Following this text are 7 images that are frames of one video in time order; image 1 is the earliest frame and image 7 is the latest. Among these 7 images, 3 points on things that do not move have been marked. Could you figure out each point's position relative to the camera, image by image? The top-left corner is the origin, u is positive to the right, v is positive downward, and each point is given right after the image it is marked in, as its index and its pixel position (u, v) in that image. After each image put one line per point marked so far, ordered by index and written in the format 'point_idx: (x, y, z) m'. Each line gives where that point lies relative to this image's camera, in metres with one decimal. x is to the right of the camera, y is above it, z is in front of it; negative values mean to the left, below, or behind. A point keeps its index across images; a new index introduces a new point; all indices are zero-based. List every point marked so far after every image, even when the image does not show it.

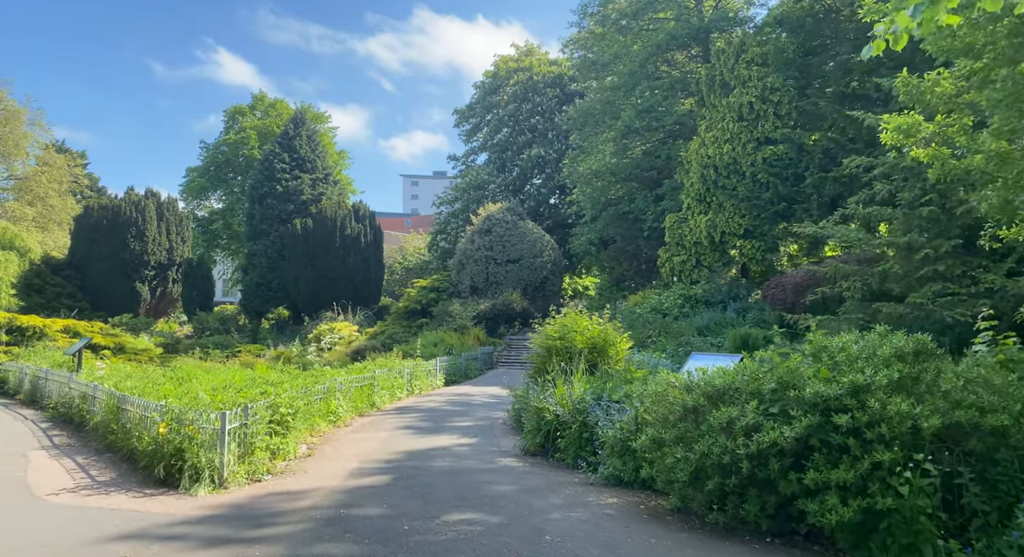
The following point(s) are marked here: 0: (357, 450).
0: (-1.8, -2.0, +7.8) m
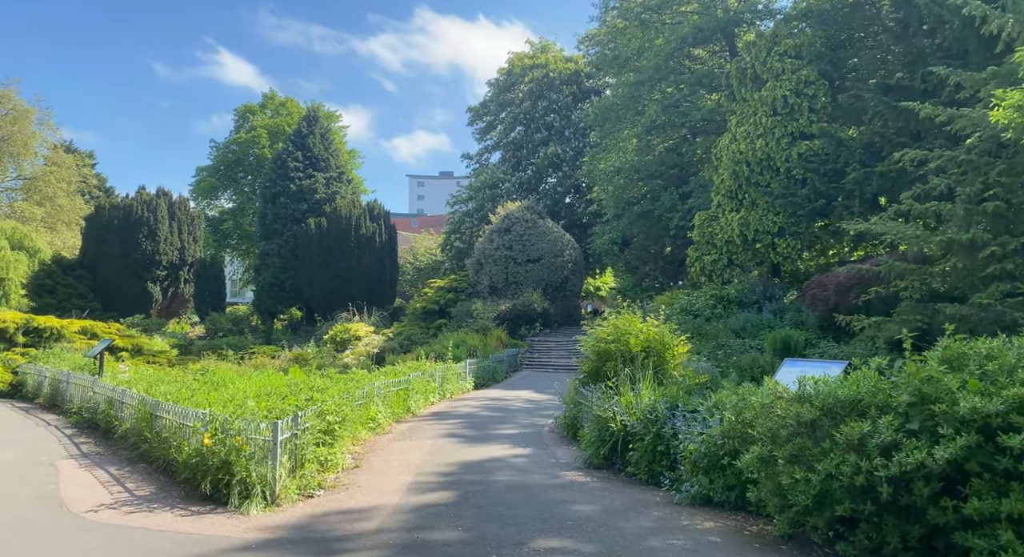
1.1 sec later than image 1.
0: (-1.2, -2.0, +7.3) m
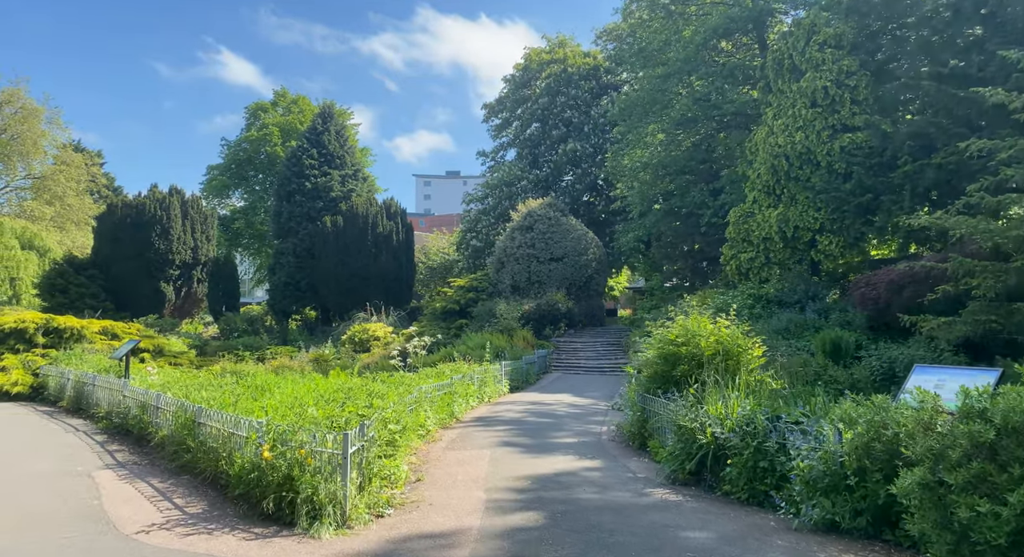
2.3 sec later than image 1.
0: (-0.5, -2.0, +6.8) m
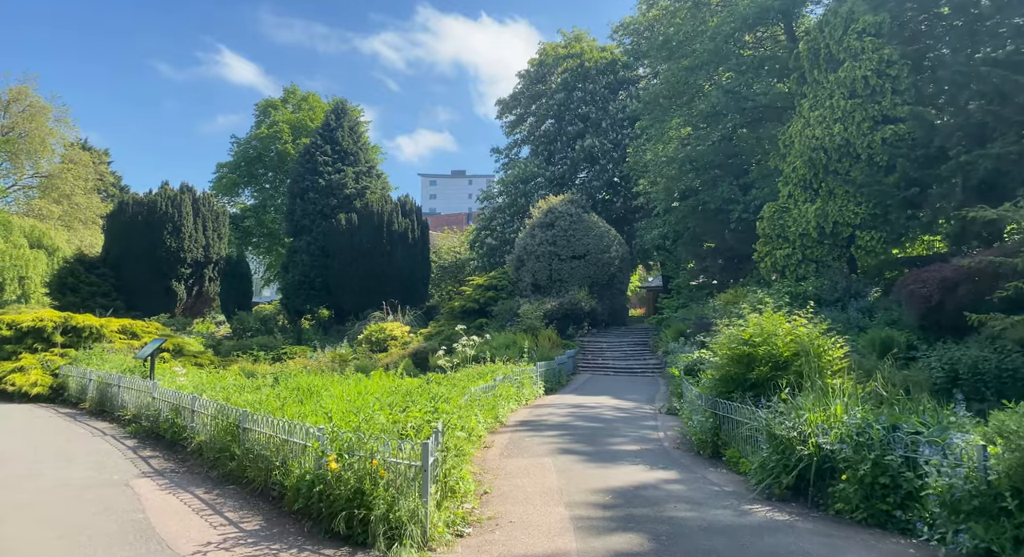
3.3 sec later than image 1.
0: (+0.2, -1.9, +6.3) m
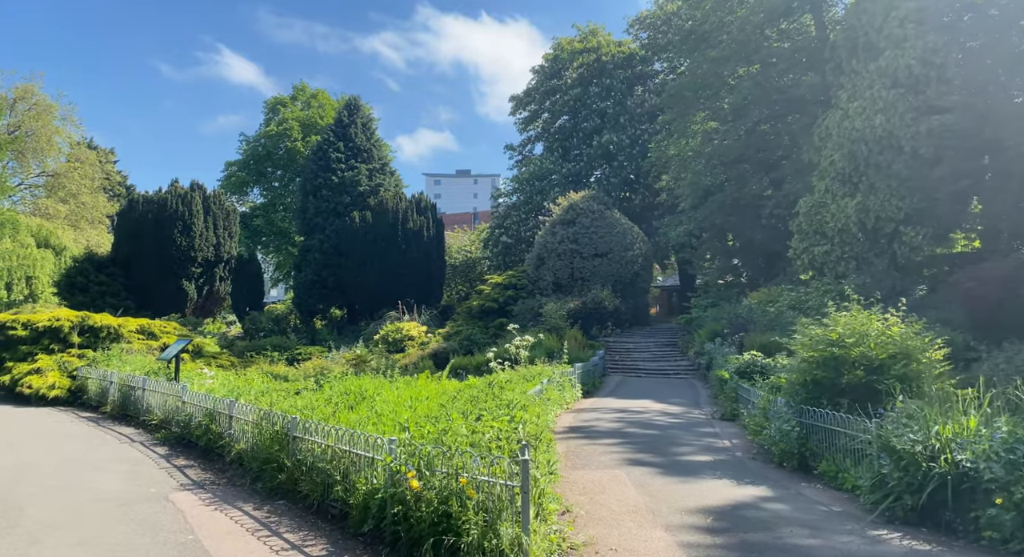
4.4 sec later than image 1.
0: (+0.9, -1.9, +5.7) m
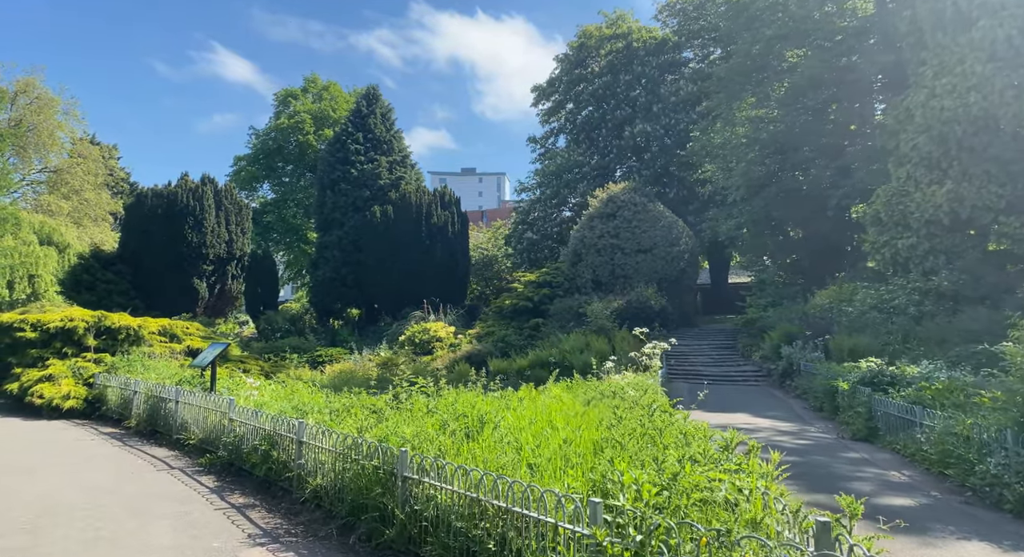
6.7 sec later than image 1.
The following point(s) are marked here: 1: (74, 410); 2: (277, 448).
0: (+2.2, -1.8, +4.1) m
1: (-7.2, -2.2, +11.2) m
2: (-2.3, -1.6, +6.5) m
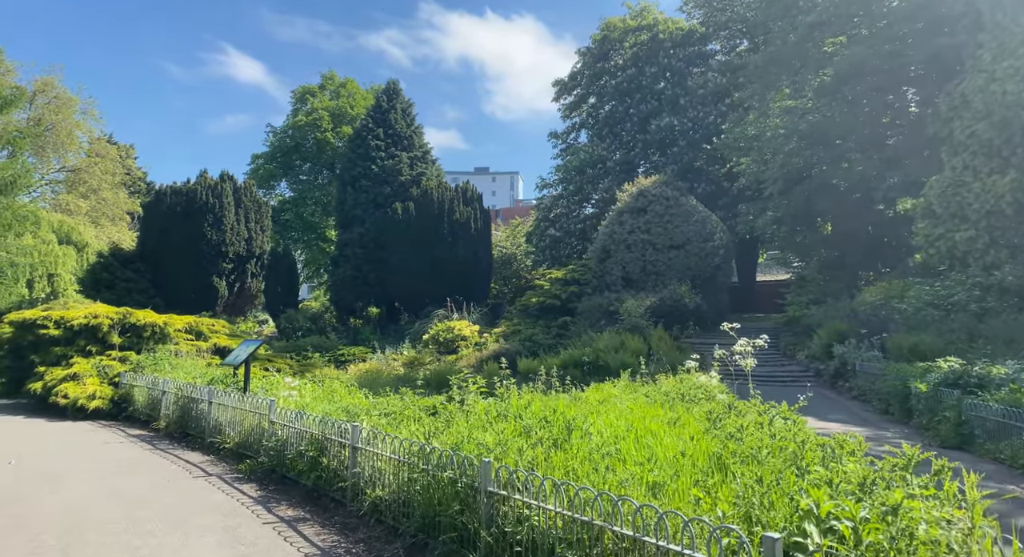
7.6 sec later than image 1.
0: (+2.8, -1.7, +3.5) m
1: (-6.5, -2.1, +10.7) m
2: (-1.6, -1.5, +5.9) m
